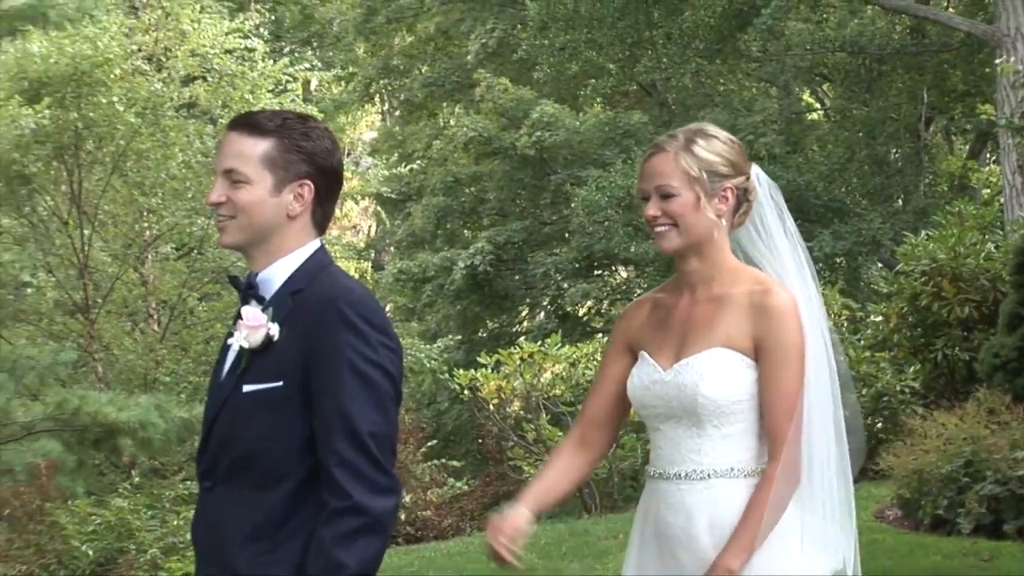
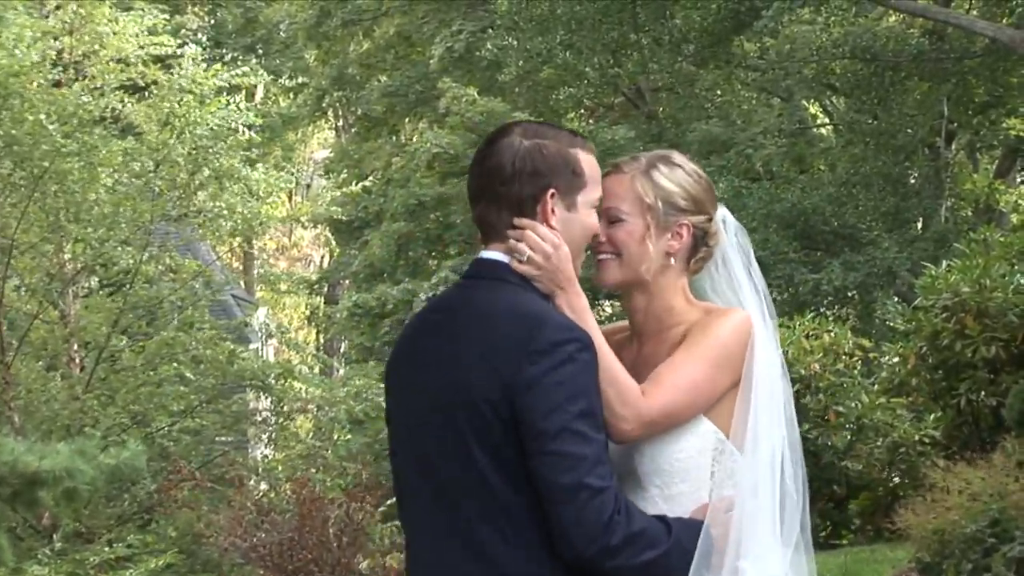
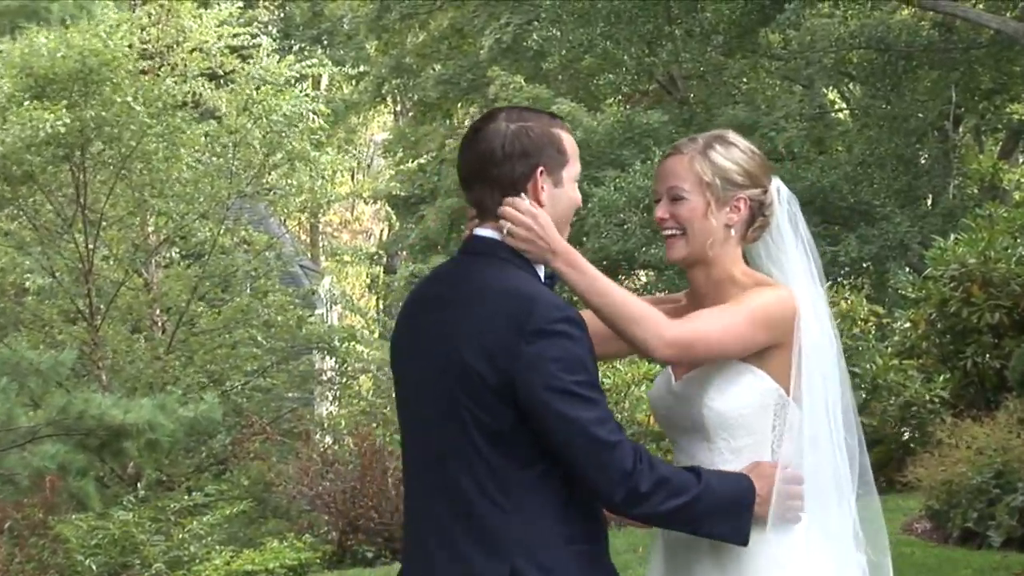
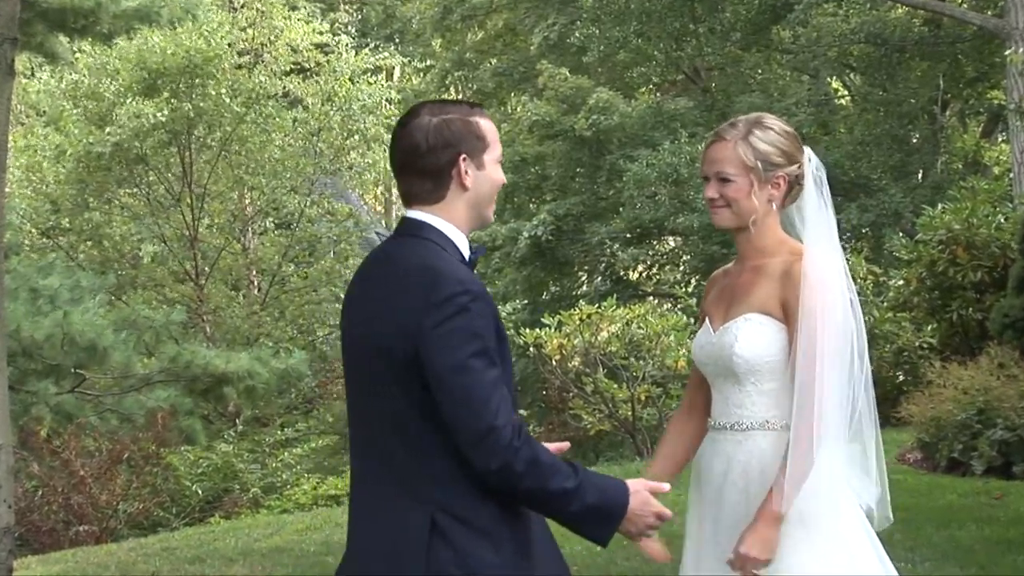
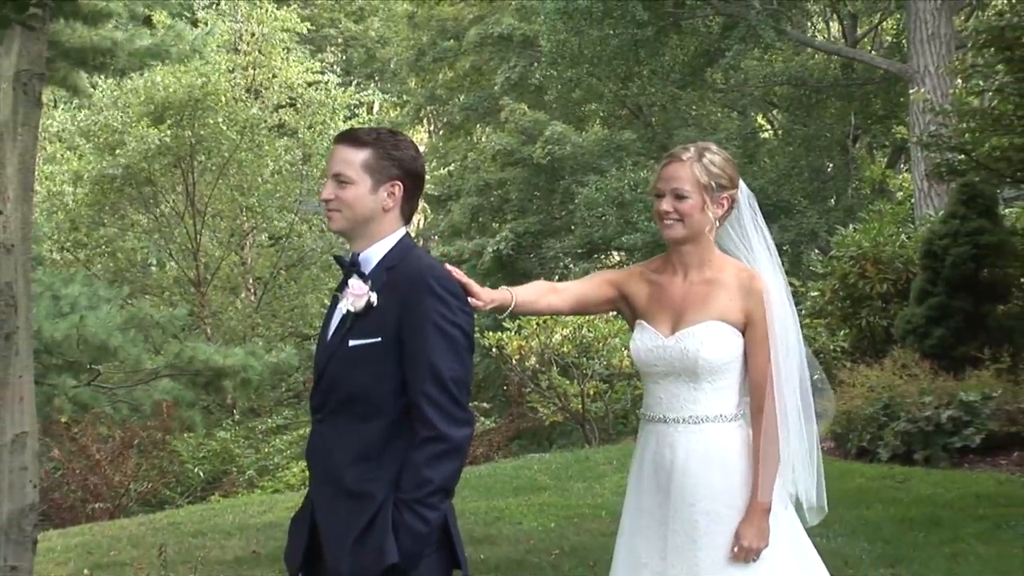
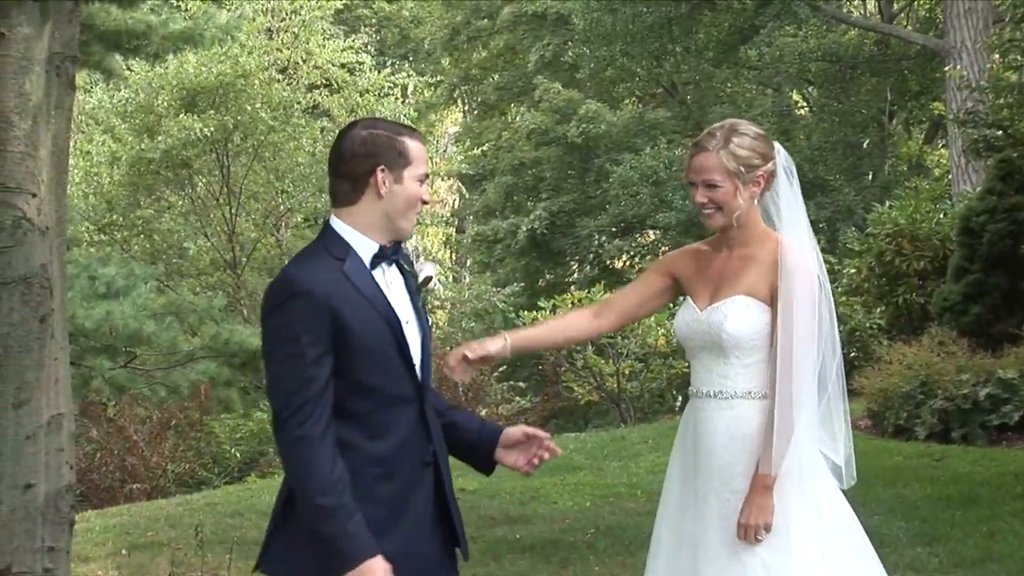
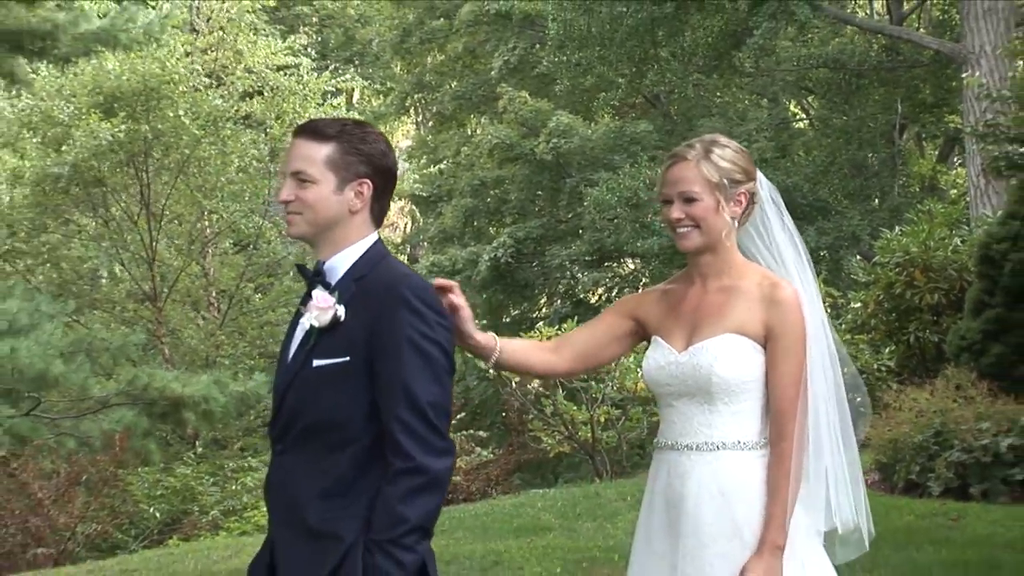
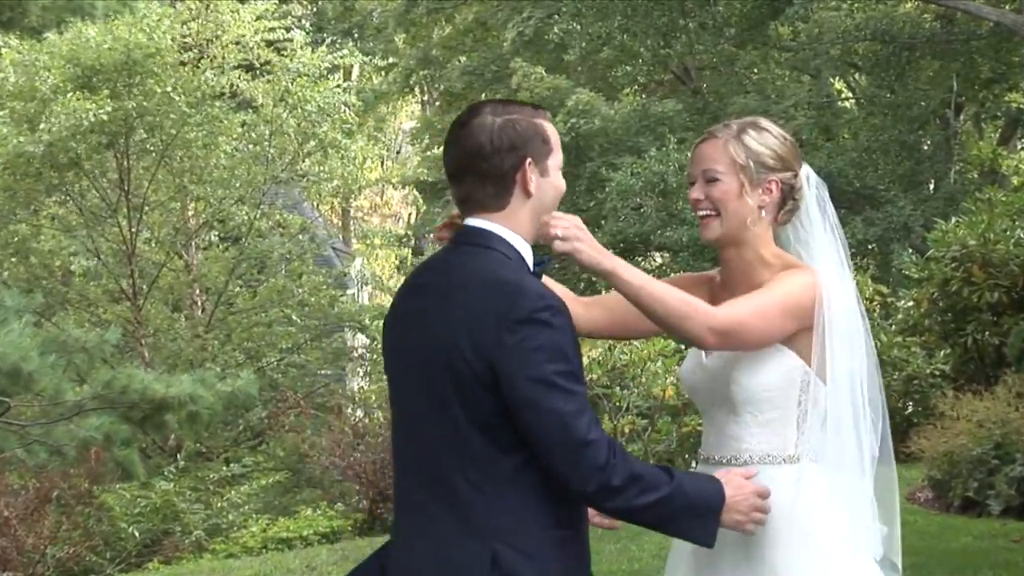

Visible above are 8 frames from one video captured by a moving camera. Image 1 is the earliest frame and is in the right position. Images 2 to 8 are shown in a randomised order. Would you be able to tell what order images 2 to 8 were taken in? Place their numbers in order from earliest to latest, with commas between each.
7, 5, 6, 4, 8, 3, 2
